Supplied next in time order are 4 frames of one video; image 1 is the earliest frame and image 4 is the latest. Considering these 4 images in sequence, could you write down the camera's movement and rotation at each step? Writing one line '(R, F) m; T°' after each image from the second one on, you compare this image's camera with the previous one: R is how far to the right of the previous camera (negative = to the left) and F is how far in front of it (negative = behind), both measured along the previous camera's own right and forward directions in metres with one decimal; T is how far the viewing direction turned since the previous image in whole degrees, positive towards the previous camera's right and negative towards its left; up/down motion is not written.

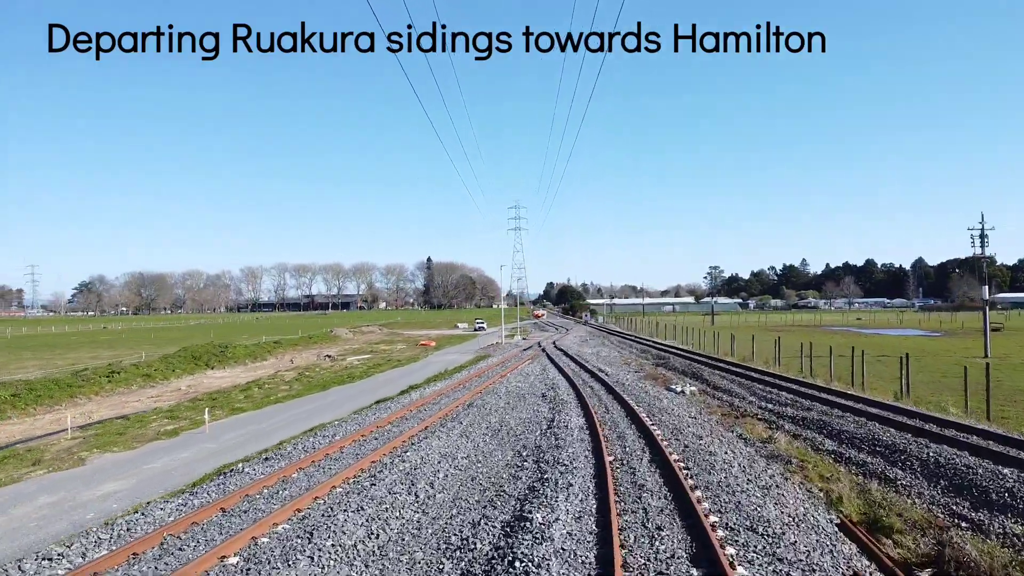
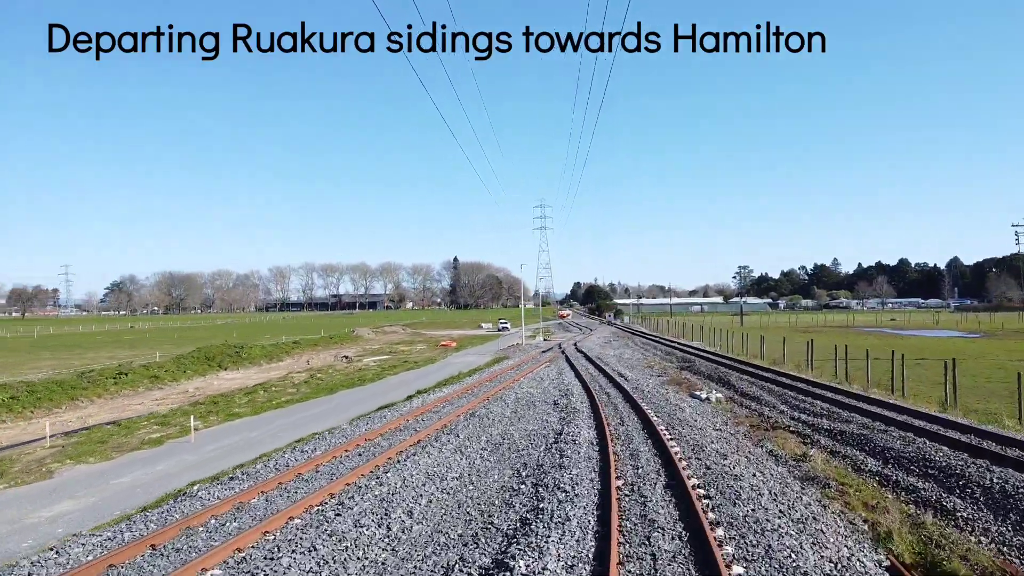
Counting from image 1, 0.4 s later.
(+0.5, +1.3) m; -2°
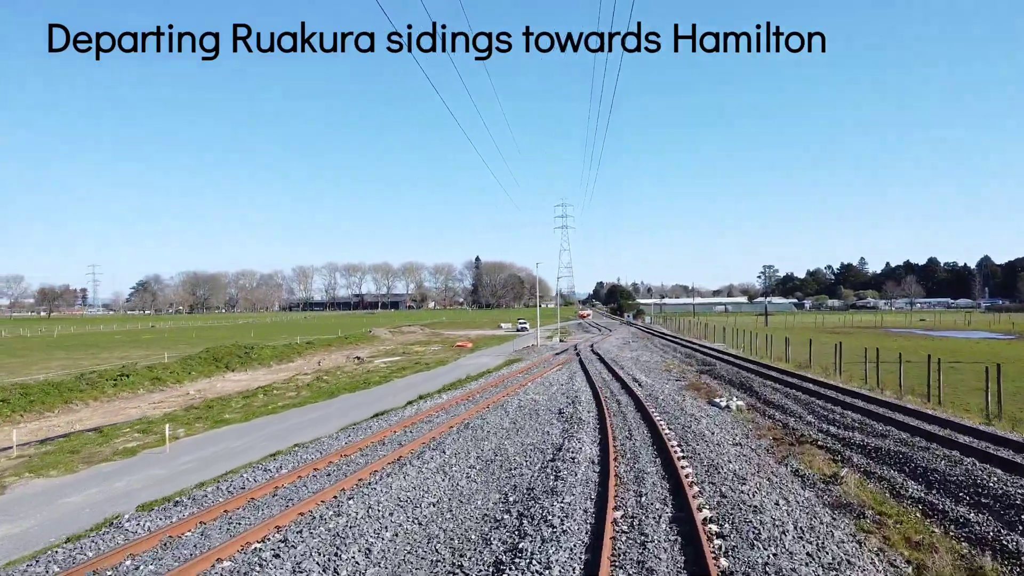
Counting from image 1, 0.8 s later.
(+0.5, +1.3) m; -2°
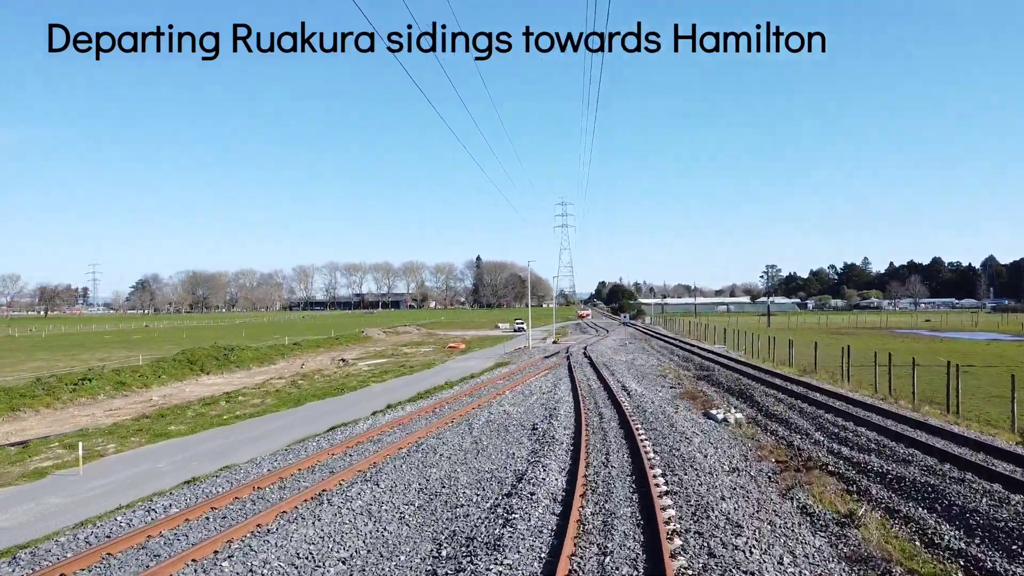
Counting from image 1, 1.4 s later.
(+0.8, +2.0) m; 0°
